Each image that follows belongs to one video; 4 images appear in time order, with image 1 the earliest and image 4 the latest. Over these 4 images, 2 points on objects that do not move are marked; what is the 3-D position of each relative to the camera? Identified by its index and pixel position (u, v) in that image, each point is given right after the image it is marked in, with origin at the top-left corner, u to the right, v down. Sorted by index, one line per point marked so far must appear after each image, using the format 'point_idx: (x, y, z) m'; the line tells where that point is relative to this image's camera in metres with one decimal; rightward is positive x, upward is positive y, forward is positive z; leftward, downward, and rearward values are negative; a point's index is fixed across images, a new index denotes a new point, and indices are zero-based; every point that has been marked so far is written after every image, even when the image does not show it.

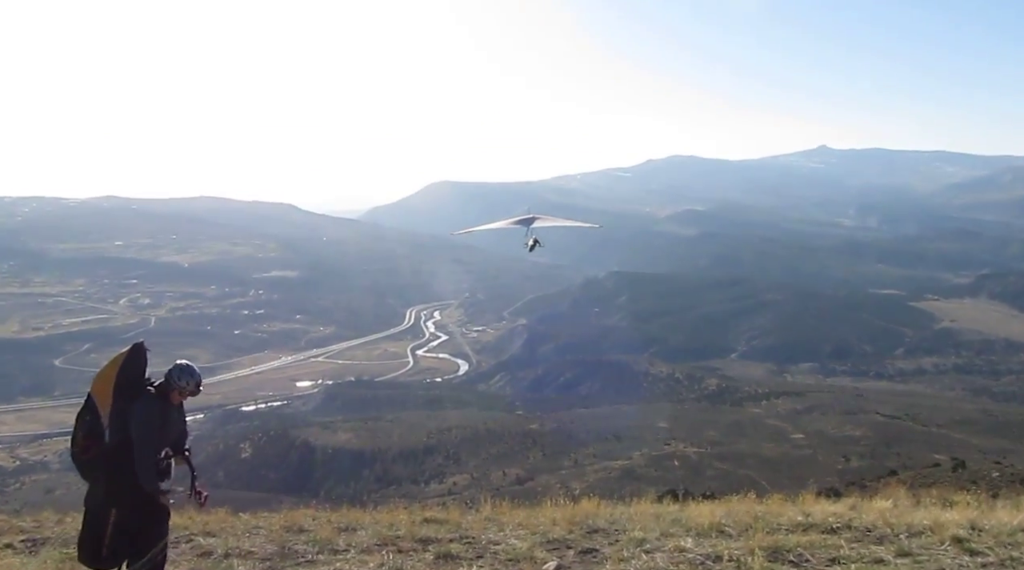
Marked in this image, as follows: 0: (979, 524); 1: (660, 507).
0: (+5.3, -2.8, +10.6) m
1: (+2.2, -3.3, +14.5) m
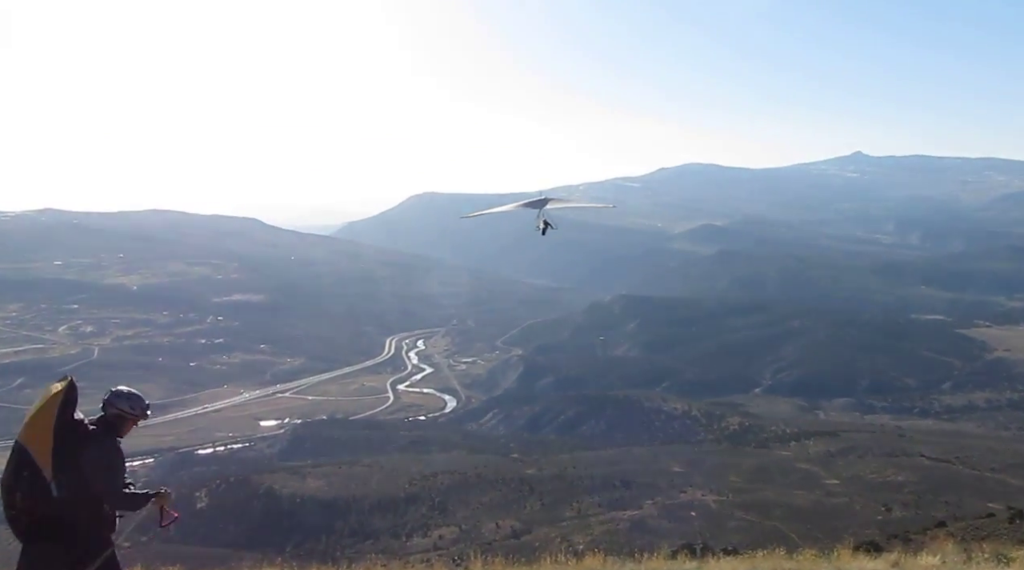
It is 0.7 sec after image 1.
0: (+5.1, -2.9, +7.7) m
1: (+2.0, -3.6, +11.6) m
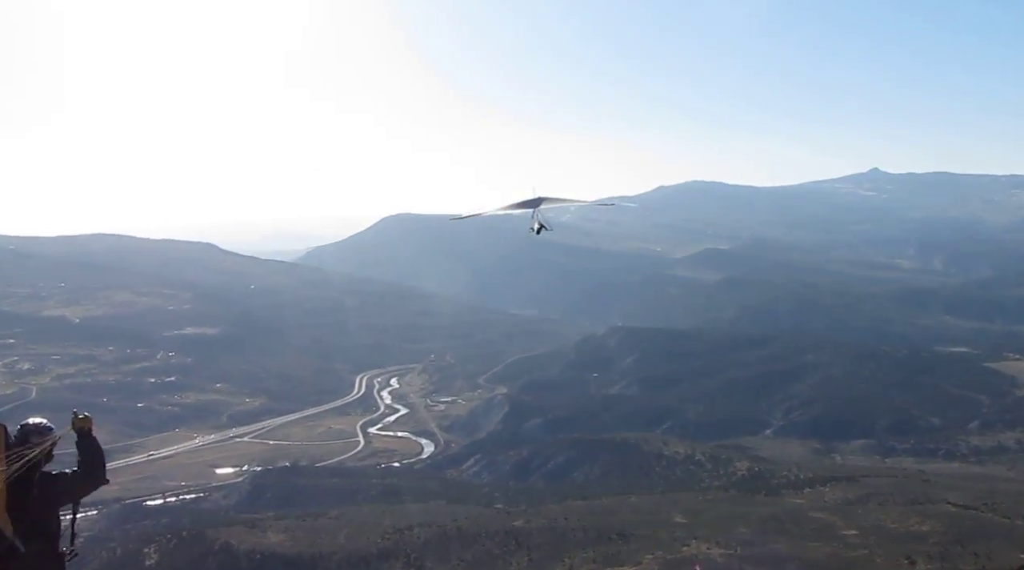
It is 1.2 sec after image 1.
0: (+5.0, -3.3, +5.7) m
1: (+1.8, -4.0, +9.5) m
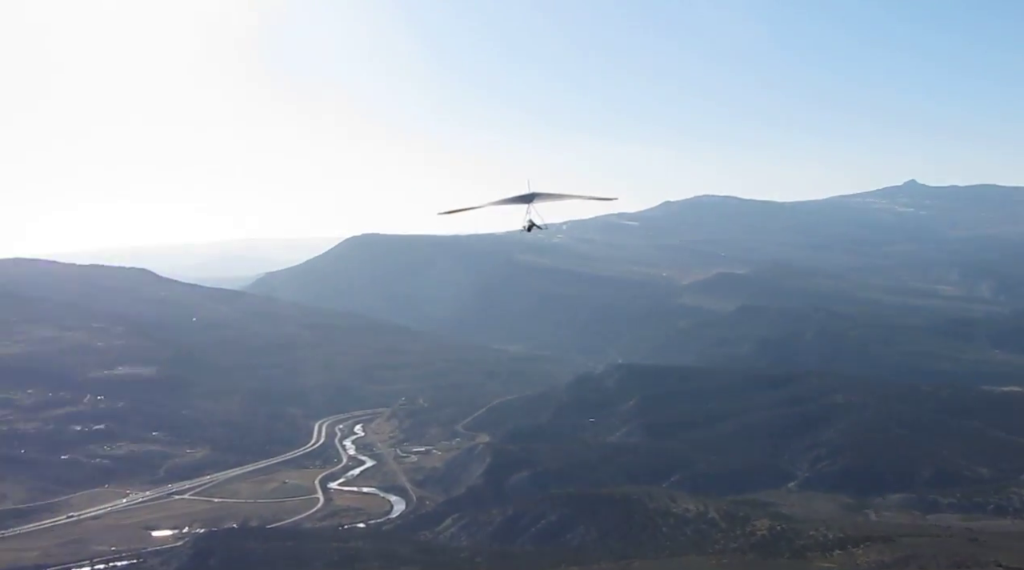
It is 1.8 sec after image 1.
0: (+4.6, -3.6, +3.1) m
1: (+1.5, -4.4, +6.9) m
